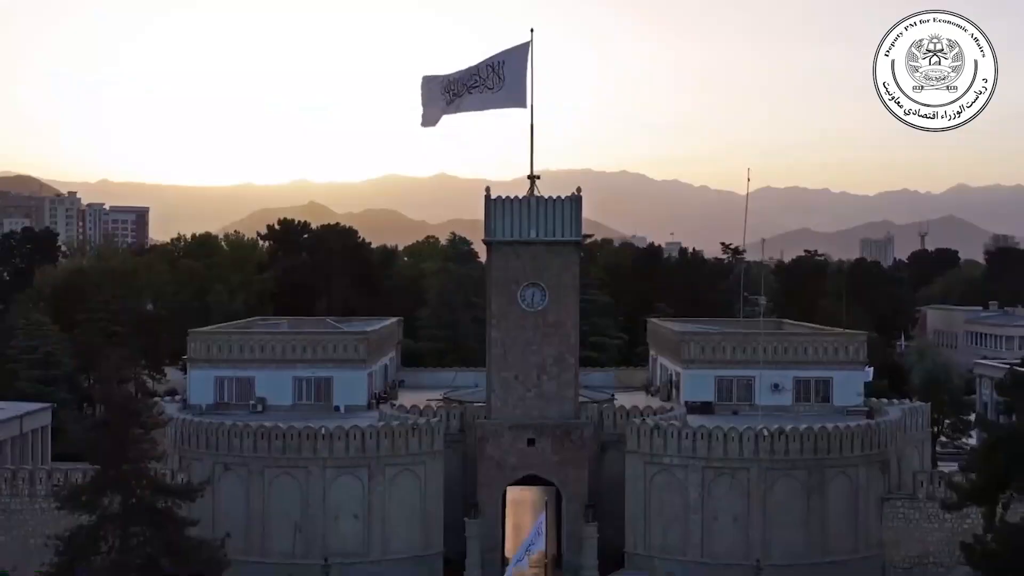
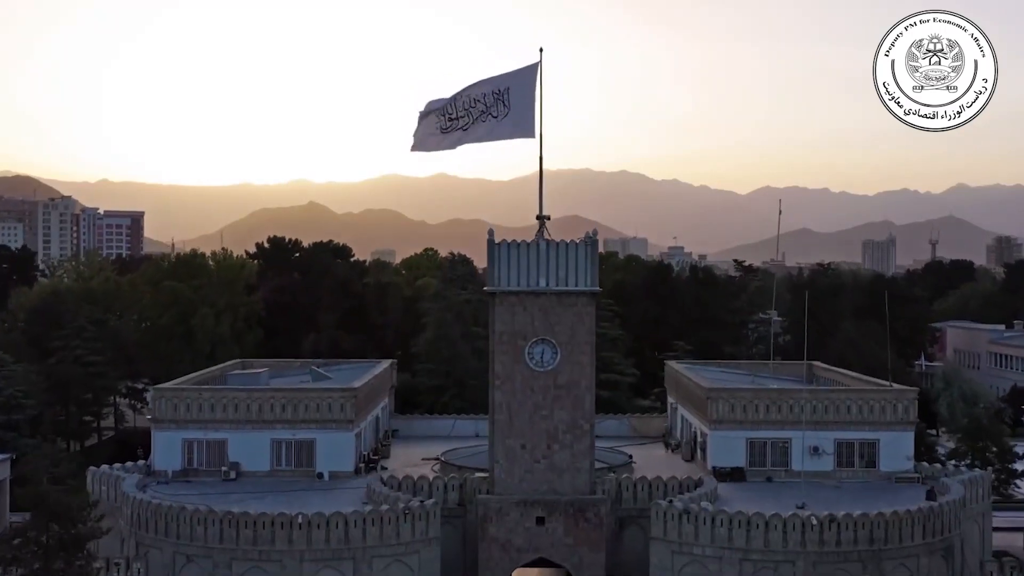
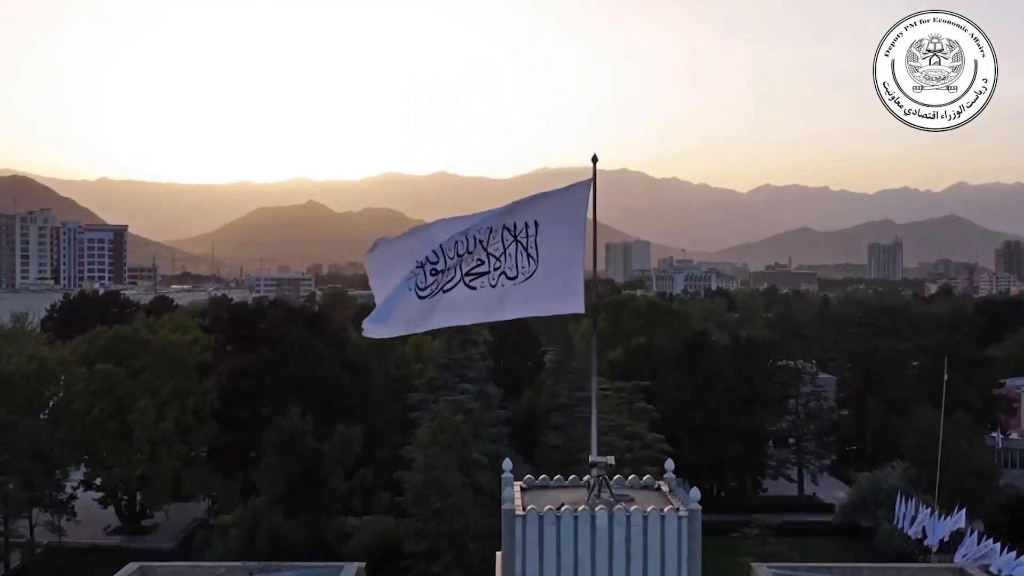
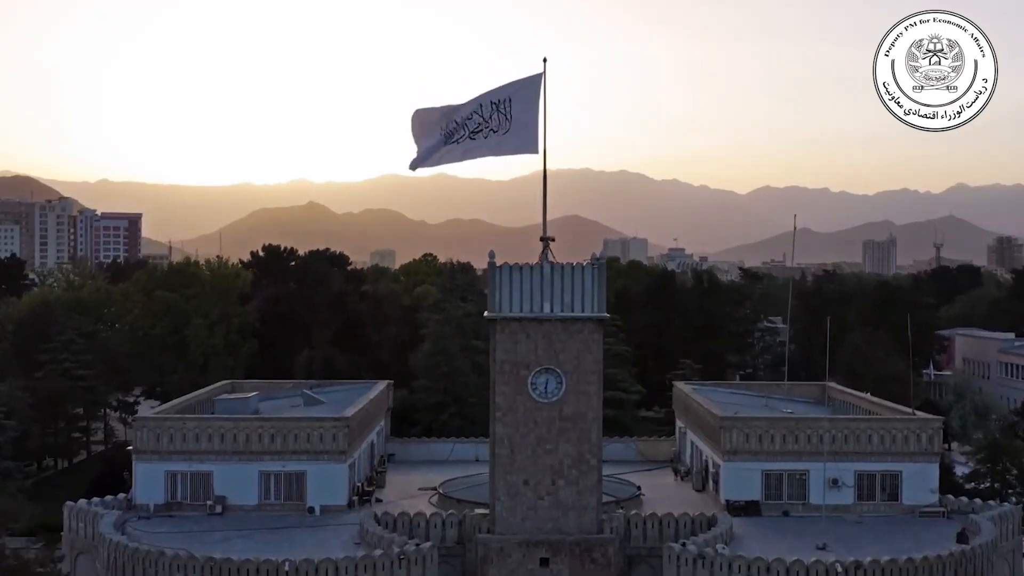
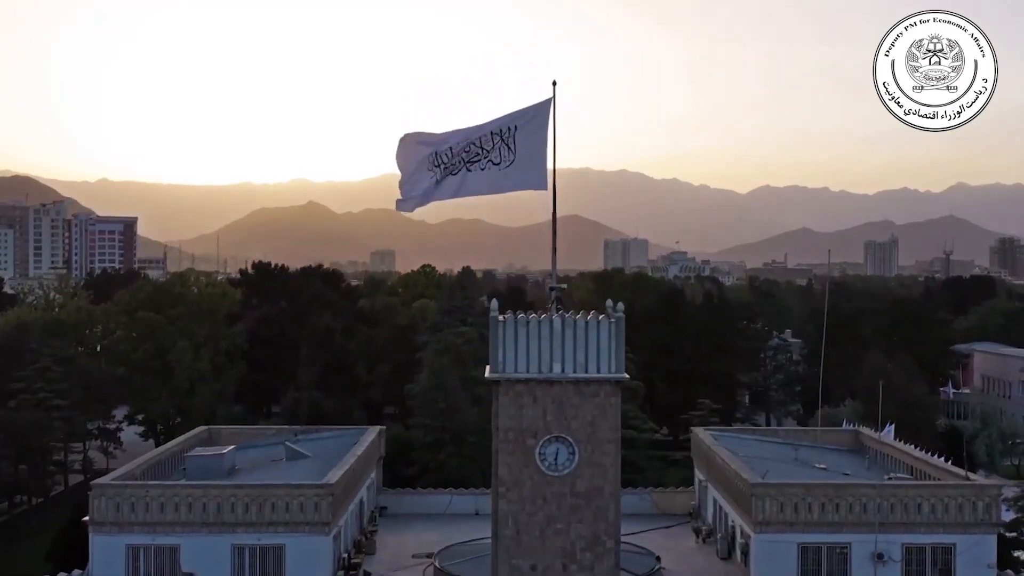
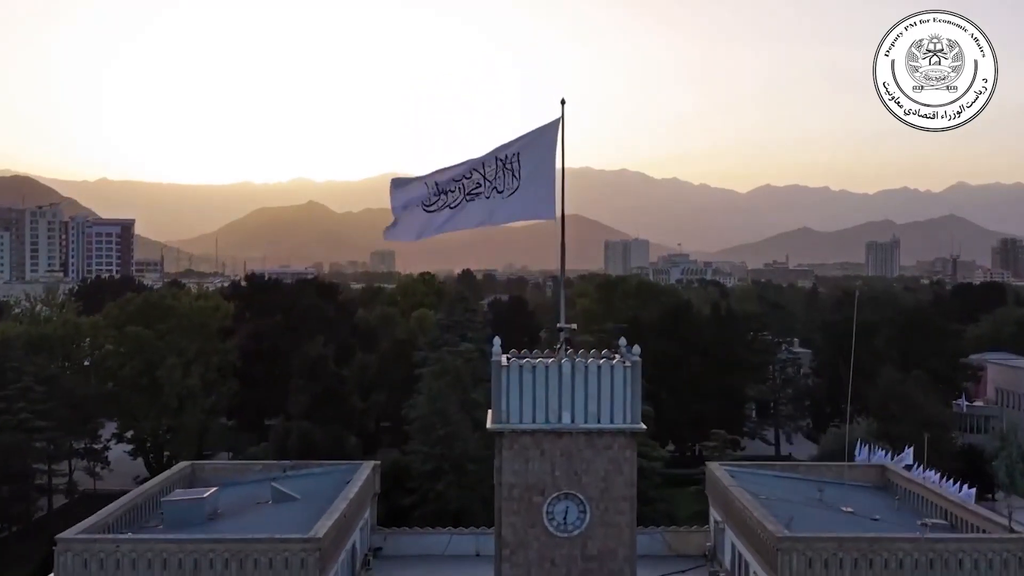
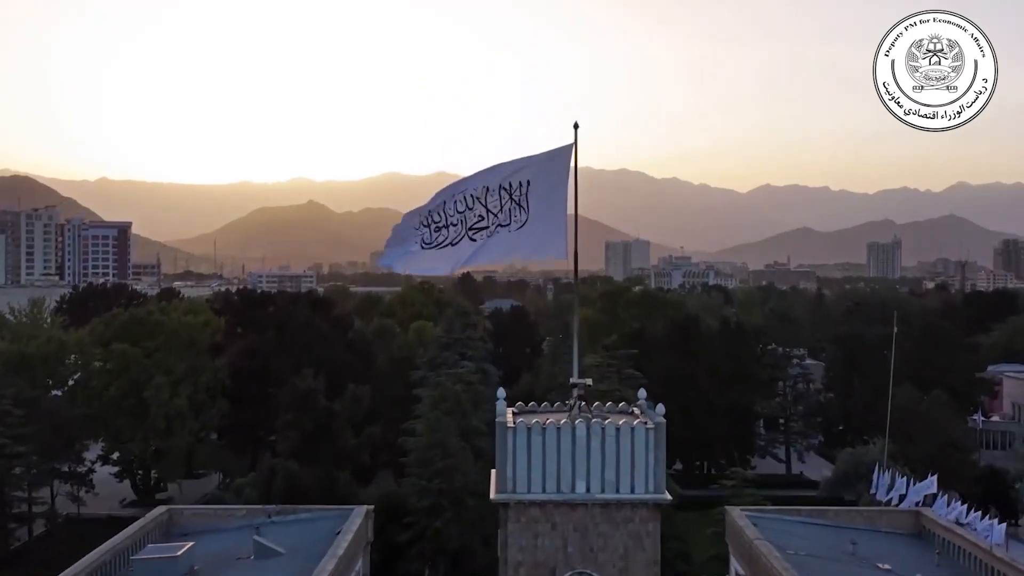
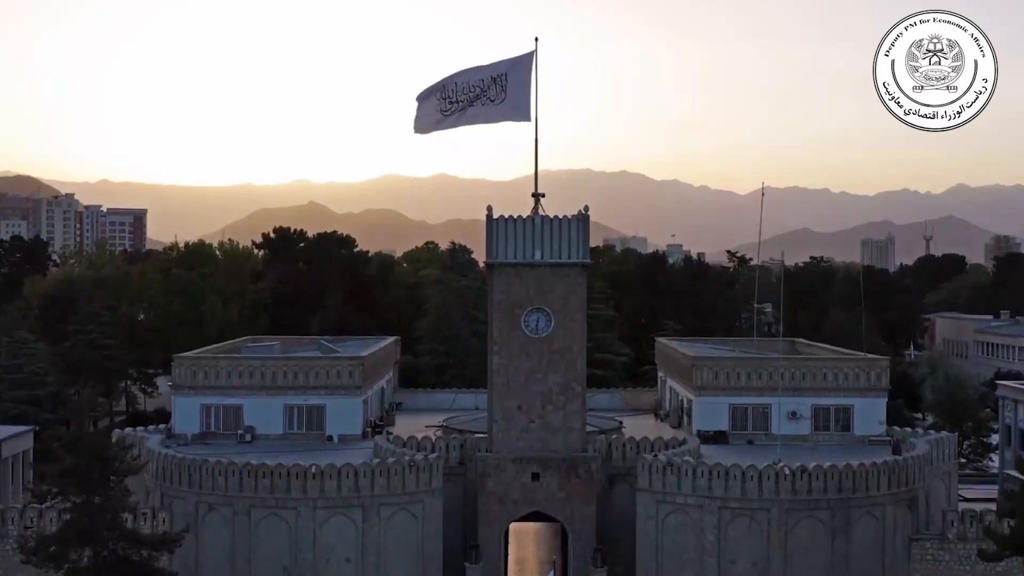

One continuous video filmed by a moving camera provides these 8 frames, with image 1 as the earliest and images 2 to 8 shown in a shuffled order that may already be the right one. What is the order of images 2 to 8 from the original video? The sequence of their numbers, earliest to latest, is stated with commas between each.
8, 2, 4, 5, 6, 7, 3
